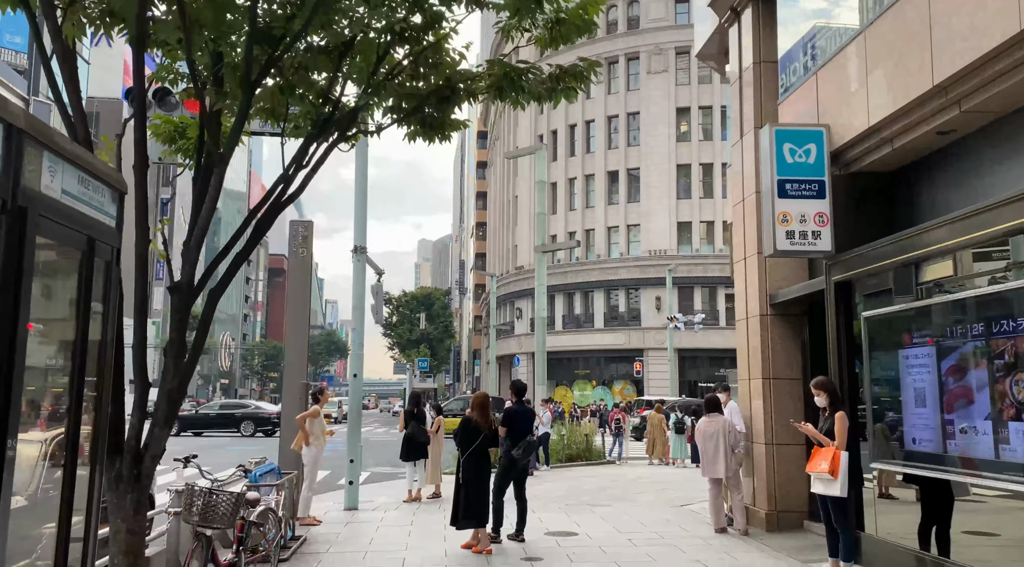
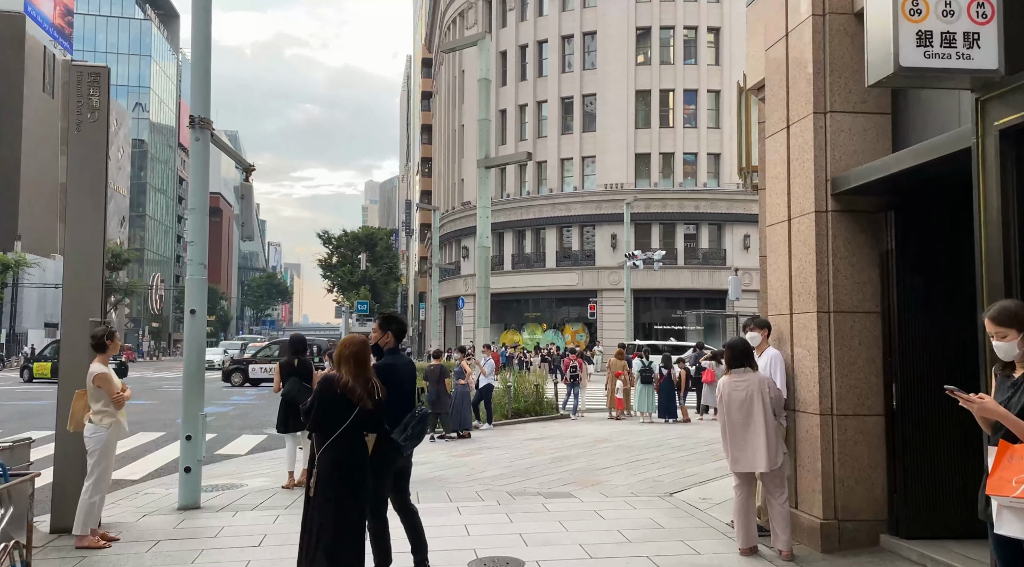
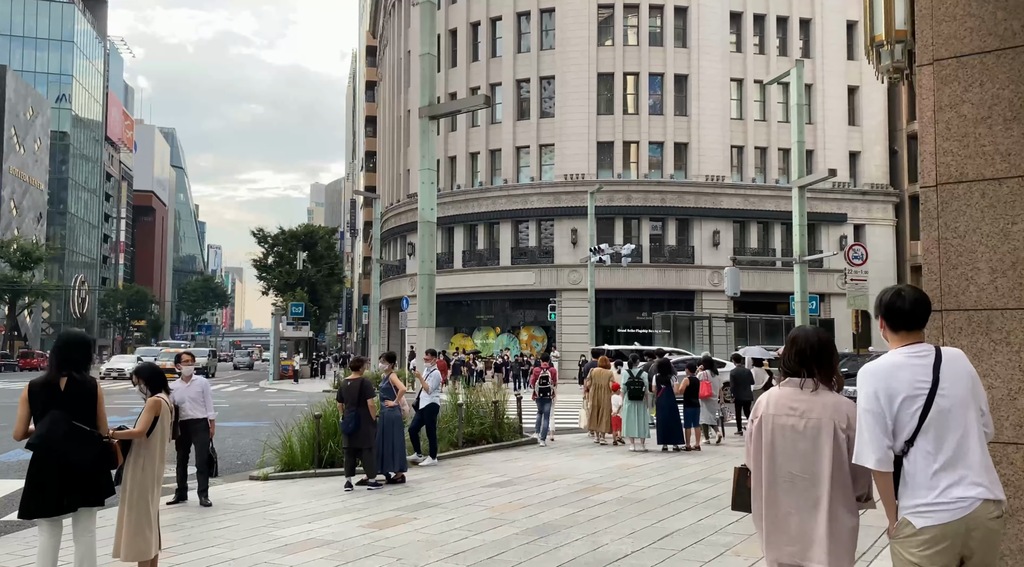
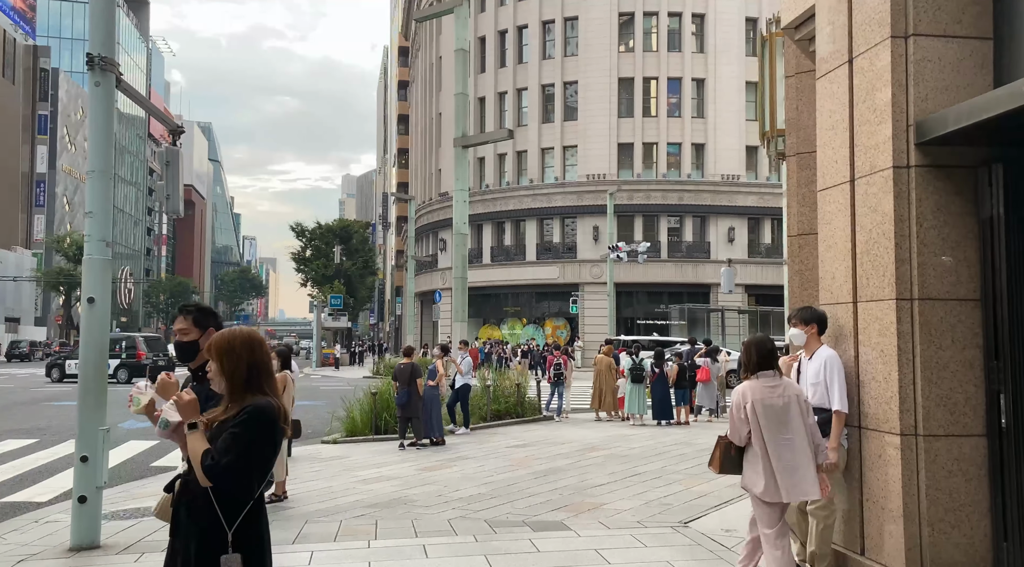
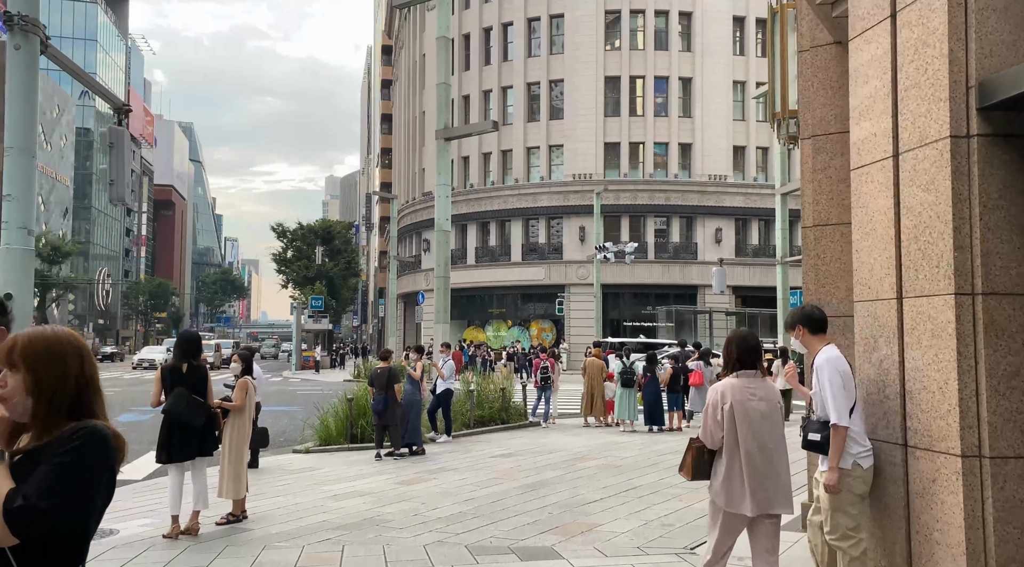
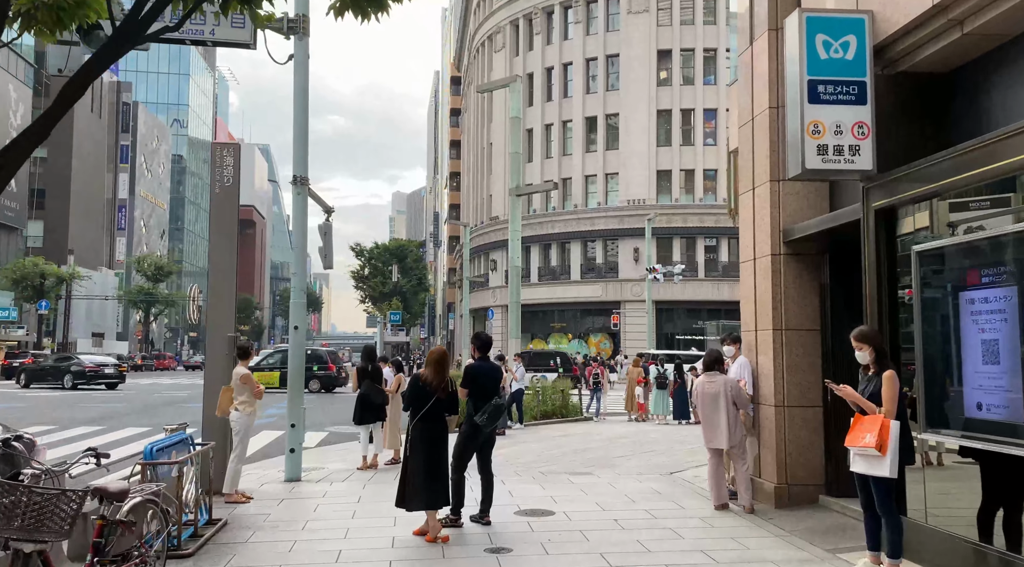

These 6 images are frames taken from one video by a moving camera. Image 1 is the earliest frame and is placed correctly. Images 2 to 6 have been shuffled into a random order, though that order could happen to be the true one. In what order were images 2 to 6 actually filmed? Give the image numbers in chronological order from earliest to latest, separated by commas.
6, 2, 4, 5, 3
